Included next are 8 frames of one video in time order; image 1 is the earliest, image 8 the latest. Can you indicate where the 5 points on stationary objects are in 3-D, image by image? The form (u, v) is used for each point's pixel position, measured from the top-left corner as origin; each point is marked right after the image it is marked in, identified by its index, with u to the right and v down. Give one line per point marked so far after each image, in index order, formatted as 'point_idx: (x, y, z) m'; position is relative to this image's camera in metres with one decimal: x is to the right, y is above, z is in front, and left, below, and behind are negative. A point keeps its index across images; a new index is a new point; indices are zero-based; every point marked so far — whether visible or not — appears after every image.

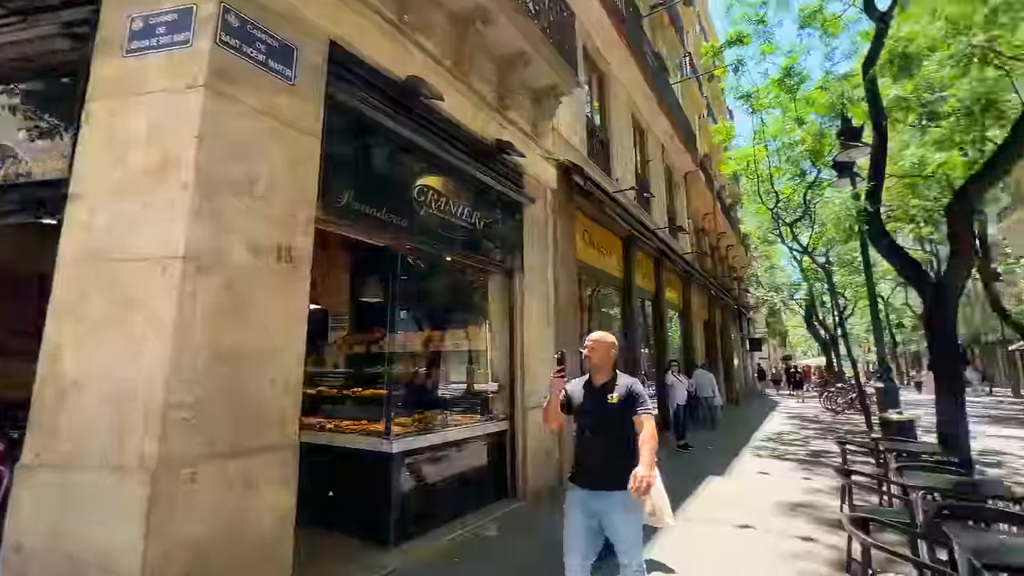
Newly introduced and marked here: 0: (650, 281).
0: (+3.8, +0.2, +12.5) m
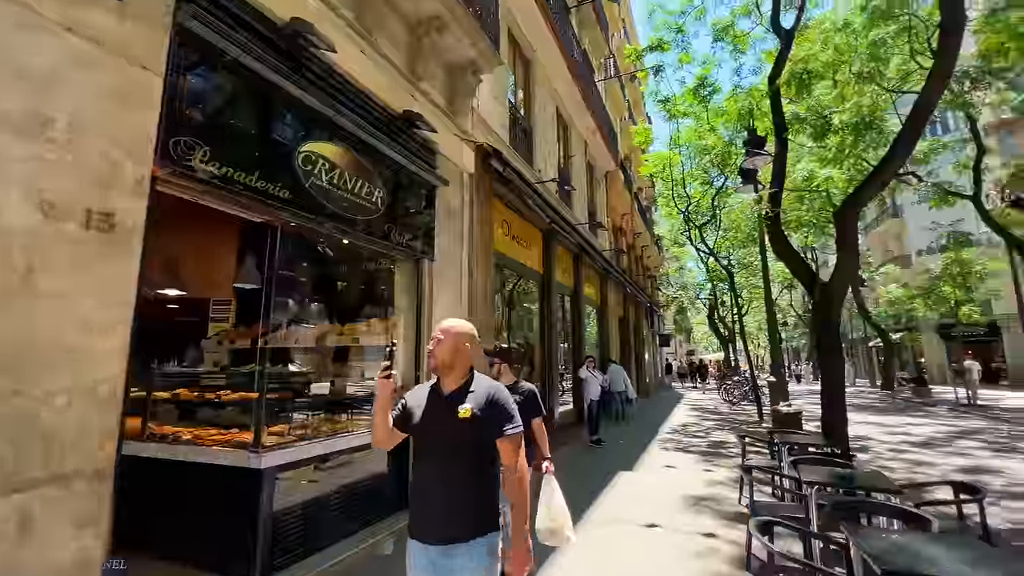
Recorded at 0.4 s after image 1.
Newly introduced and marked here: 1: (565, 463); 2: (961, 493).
0: (+1.6, +0.3, +12.5) m
1: (+1.0, -3.3, +8.7) m
2: (+3.8, -1.7, +3.8) m
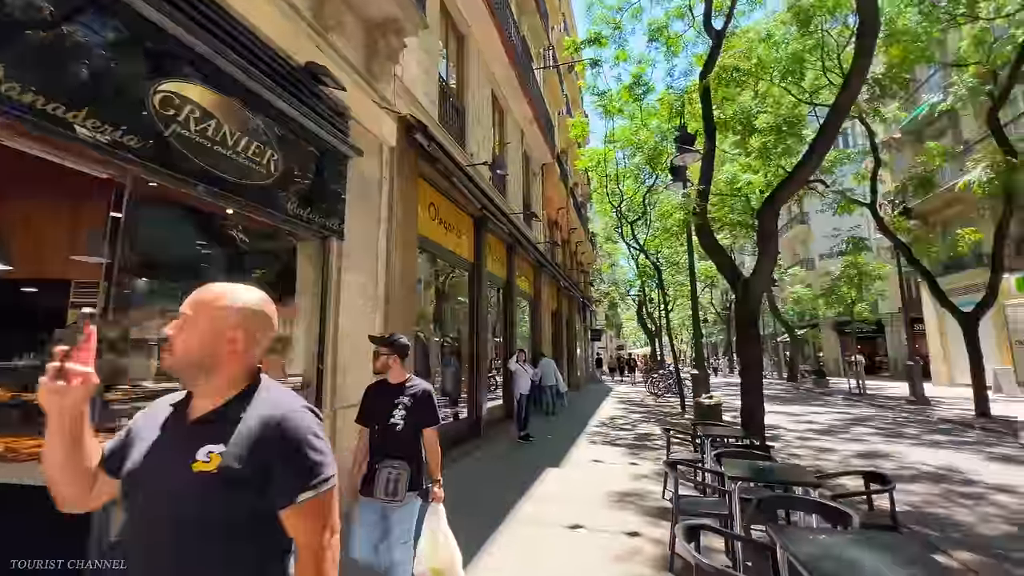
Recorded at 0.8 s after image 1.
0: (-0.3, +0.5, +12.1) m
1: (-0.4, -3.1, +8.3) m
2: (+3.1, -1.7, +3.9) m
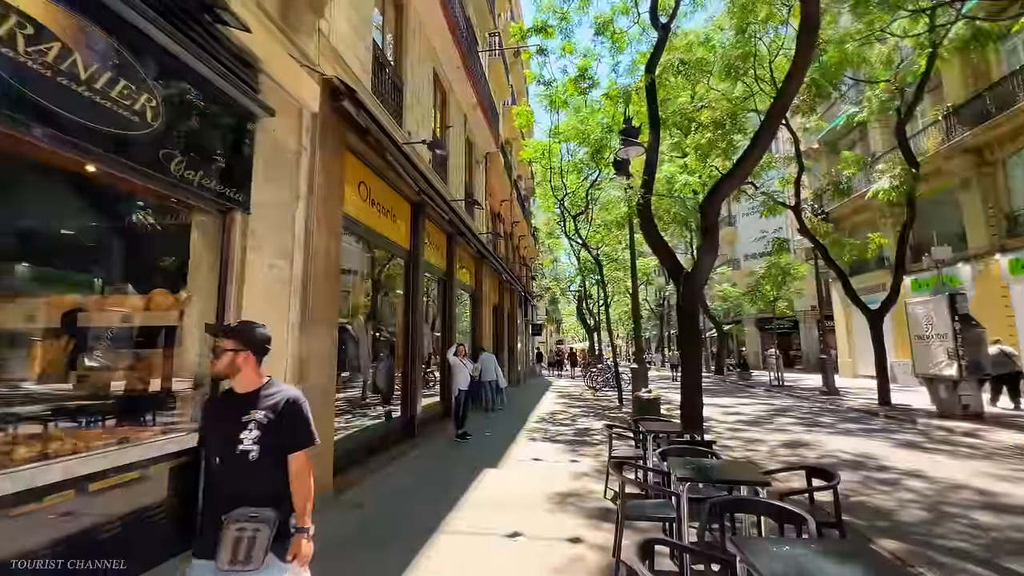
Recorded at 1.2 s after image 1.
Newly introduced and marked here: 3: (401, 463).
0: (-1.8, +0.8, +11.5) m
1: (-1.5, -3.0, +7.8) m
2: (+2.5, -1.6, +3.8) m
3: (-1.8, -2.9, +7.5) m
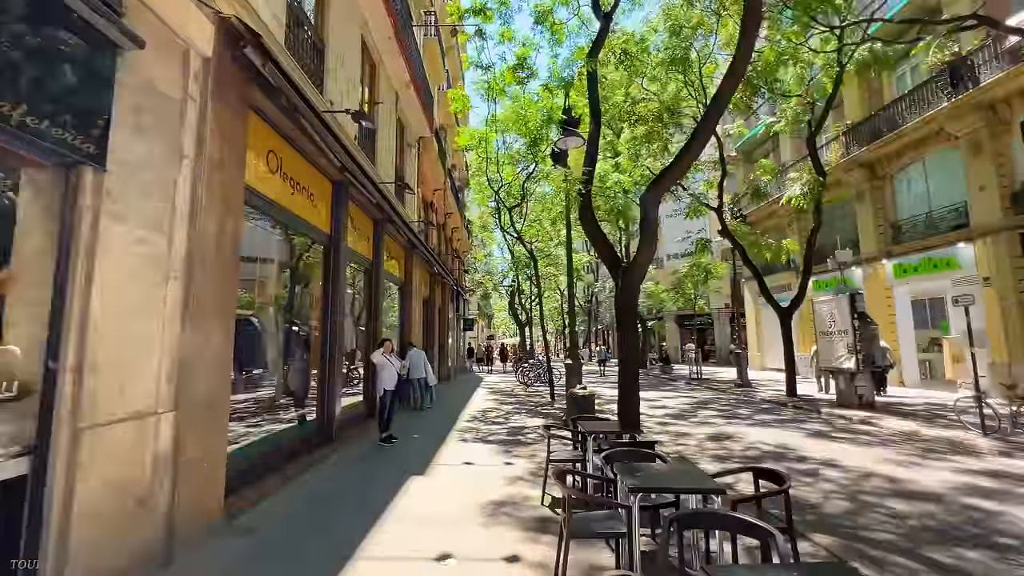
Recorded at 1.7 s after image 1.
0: (-3.4, +1.0, +10.6) m
1: (-2.6, -2.8, +7.0) m
2: (+2.0, -1.5, +3.6) m
3: (-2.9, -2.7, +6.7) m
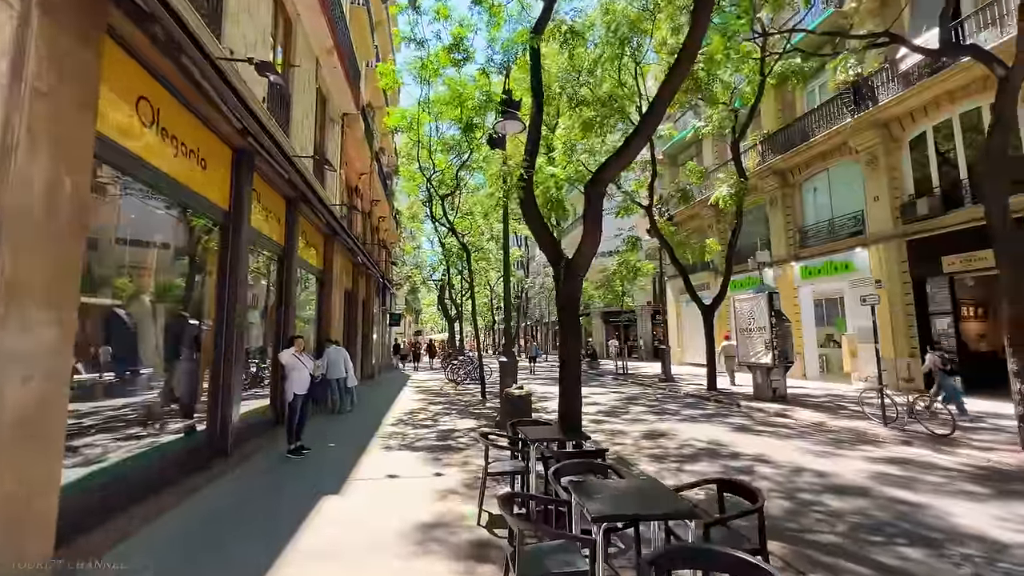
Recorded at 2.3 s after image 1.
0: (-4.8, +1.2, +9.3) m
1: (-3.5, -2.6, +5.9) m
2: (+1.6, -1.5, +3.3) m
3: (-3.8, -2.6, +5.5) m
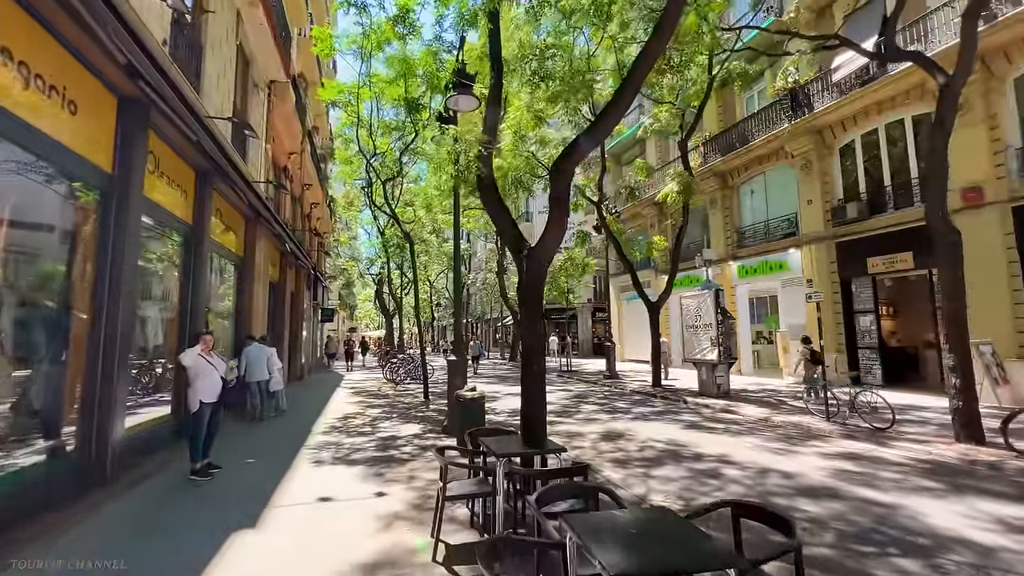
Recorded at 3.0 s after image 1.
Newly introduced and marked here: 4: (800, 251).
0: (-5.7, +1.4, +7.9) m
1: (-3.9, -2.4, +4.6) m
2: (+1.4, -1.4, +2.7) m
3: (-4.2, -2.4, +4.3) m
4: (+10.4, +1.3, +16.3) m
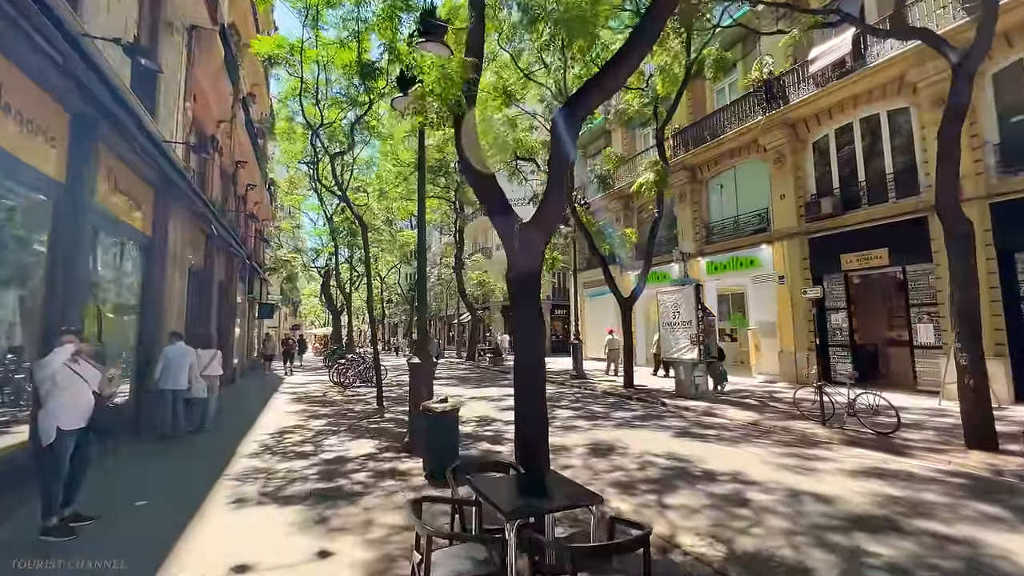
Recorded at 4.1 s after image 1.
0: (-5.9, +1.6, +5.9) m
1: (-3.9, -2.3, +2.9) m
2: (+1.6, -1.3, +1.5) m
3: (-4.1, -2.2, +2.5) m
4: (+9.2, +1.5, +16.0) m
